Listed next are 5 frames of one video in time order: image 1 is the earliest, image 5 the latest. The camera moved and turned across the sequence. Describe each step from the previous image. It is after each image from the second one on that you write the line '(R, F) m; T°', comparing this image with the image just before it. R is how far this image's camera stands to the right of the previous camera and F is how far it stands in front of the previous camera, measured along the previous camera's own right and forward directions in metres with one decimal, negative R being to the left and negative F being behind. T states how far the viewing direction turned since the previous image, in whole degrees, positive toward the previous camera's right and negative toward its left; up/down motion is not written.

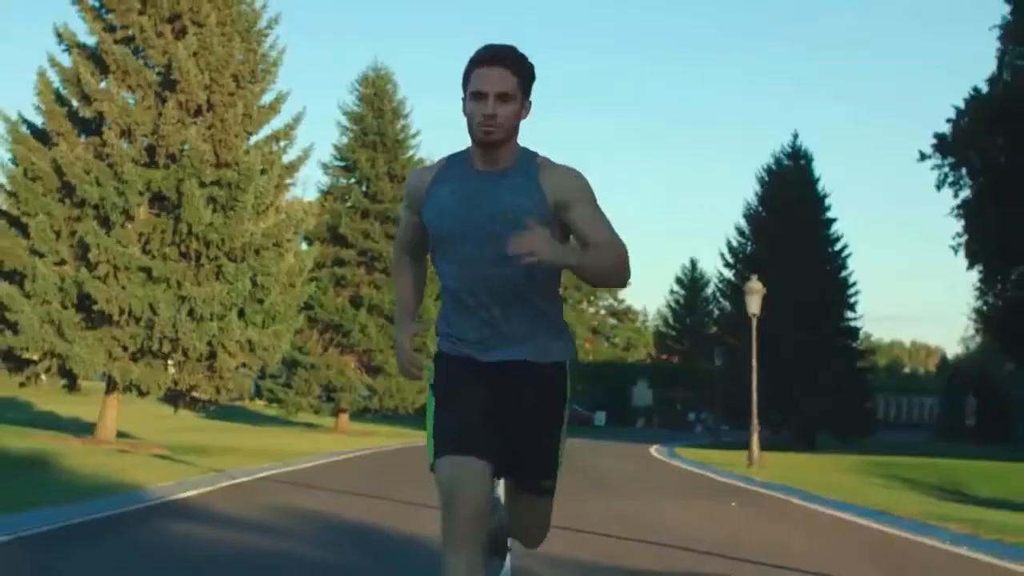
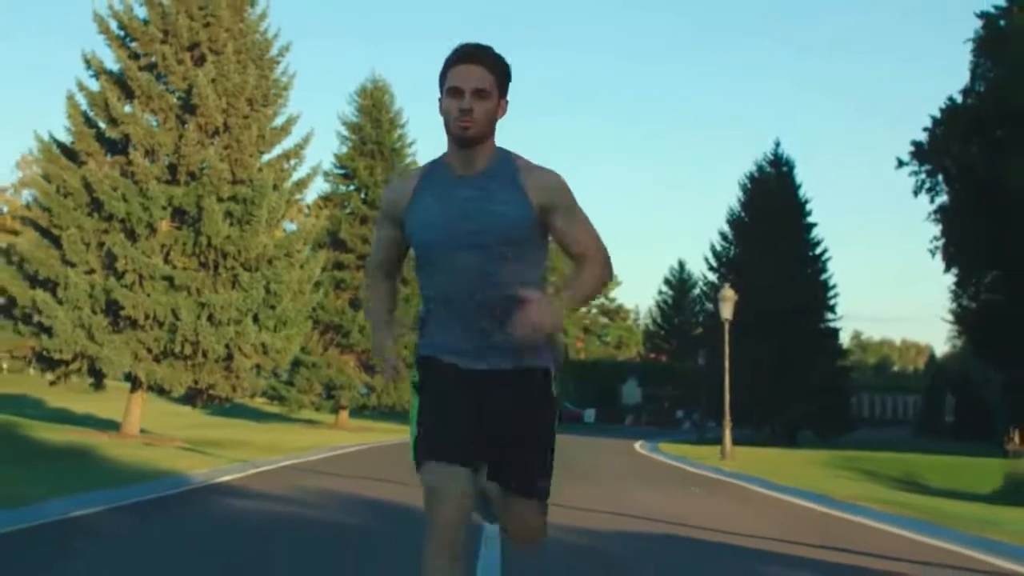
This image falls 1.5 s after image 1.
(0.0, -0.9) m; 0°
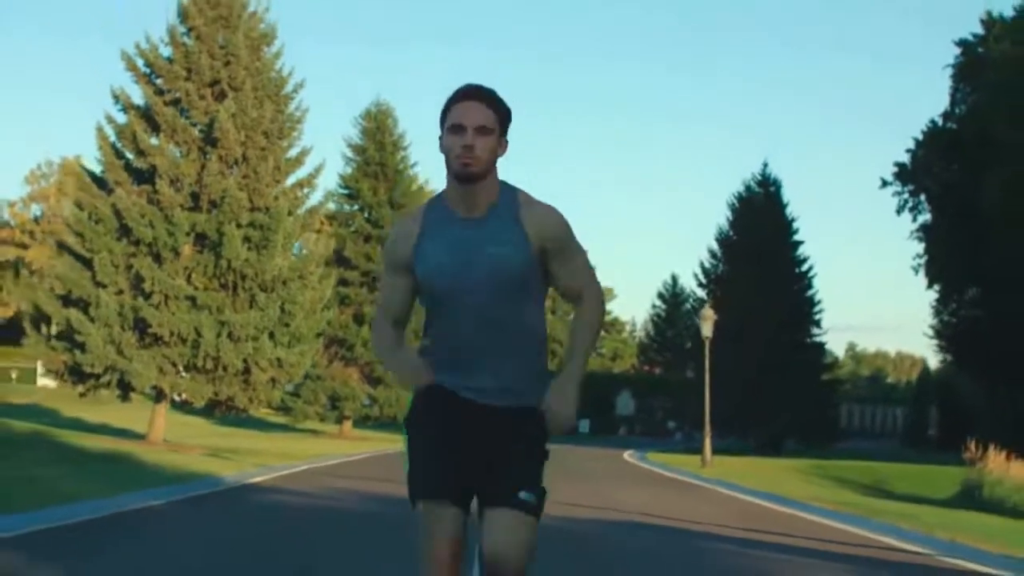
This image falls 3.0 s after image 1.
(0.0, -0.9) m; 0°
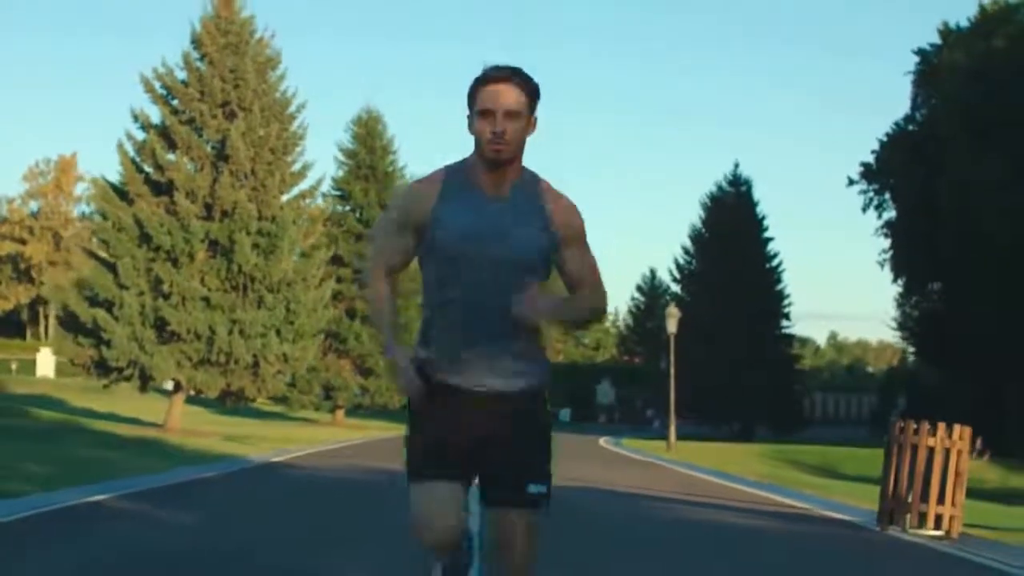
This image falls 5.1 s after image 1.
(0.0, -1.3) m; +1°
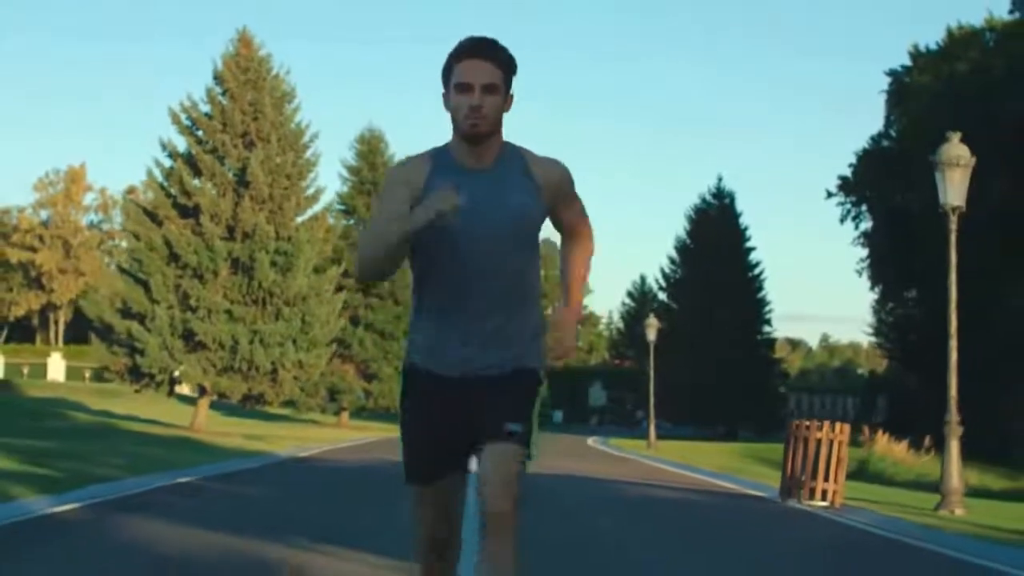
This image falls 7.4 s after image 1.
(0.0, -1.4) m; 0°
